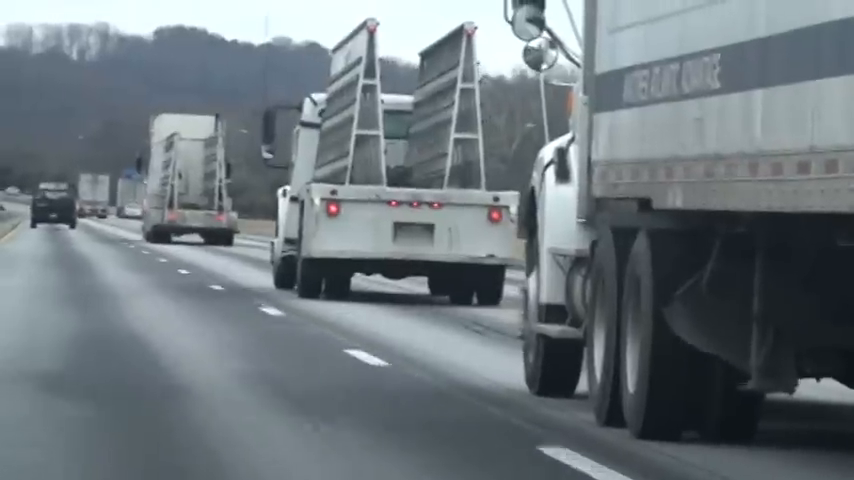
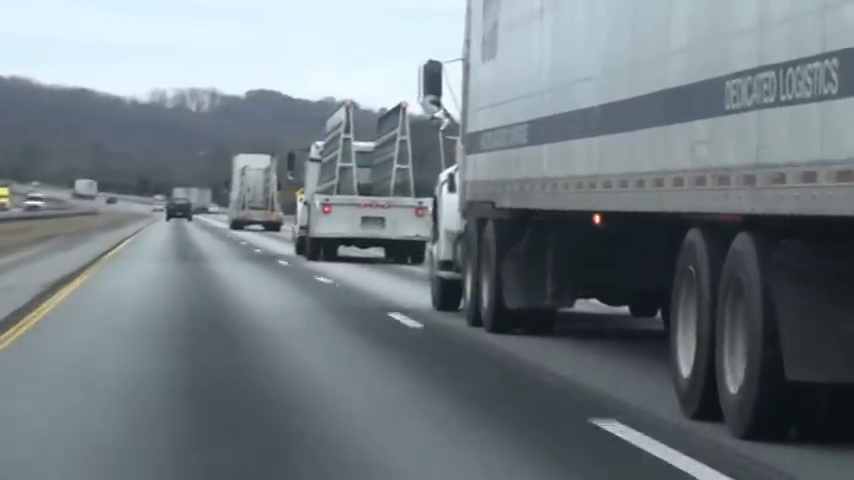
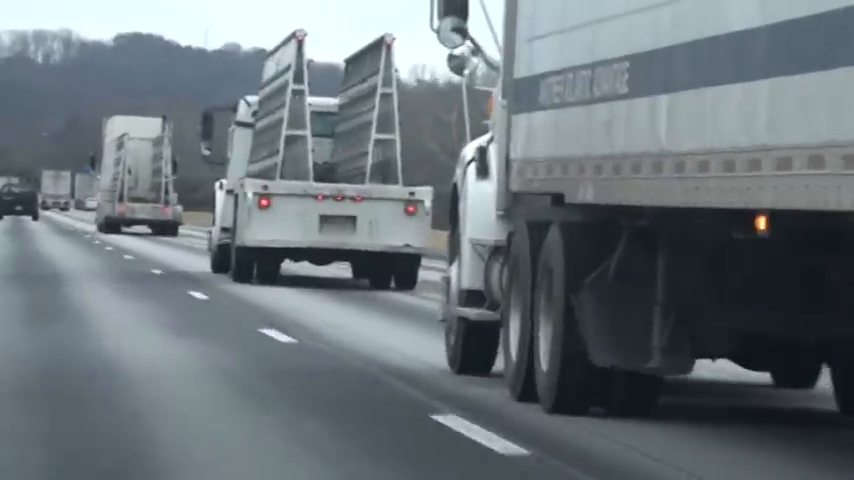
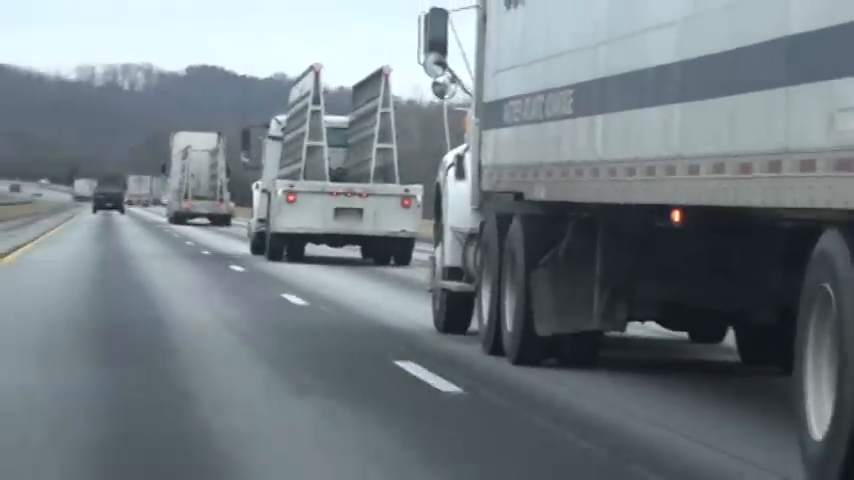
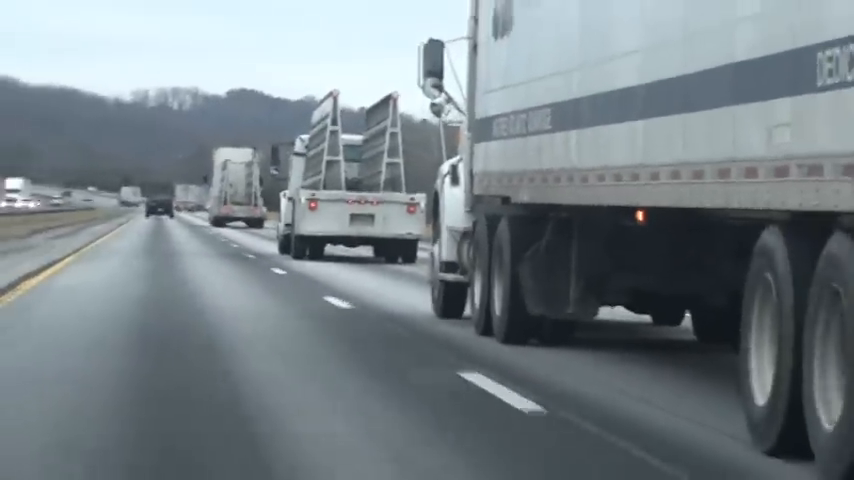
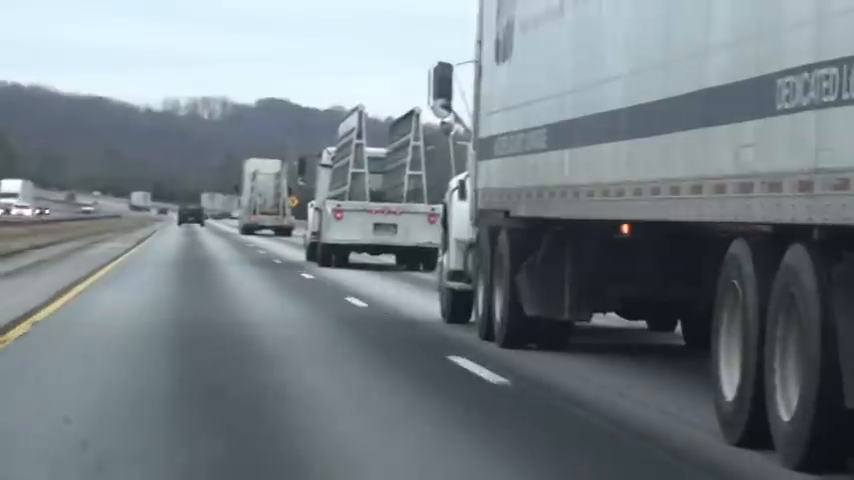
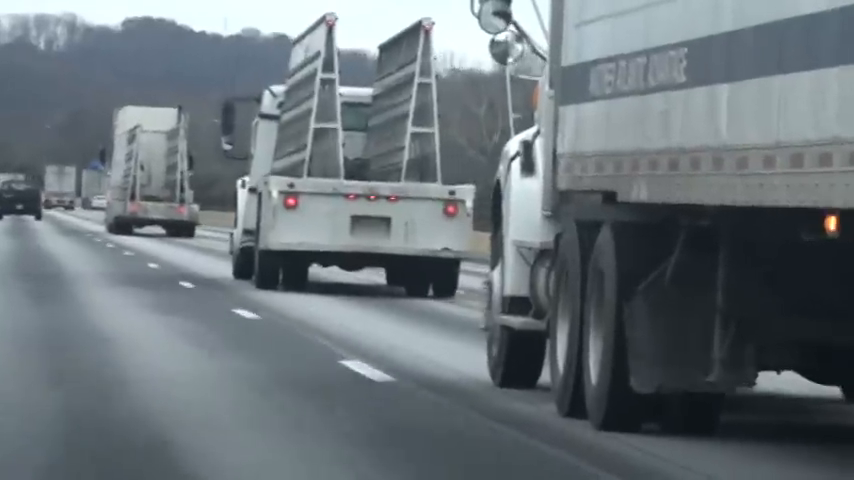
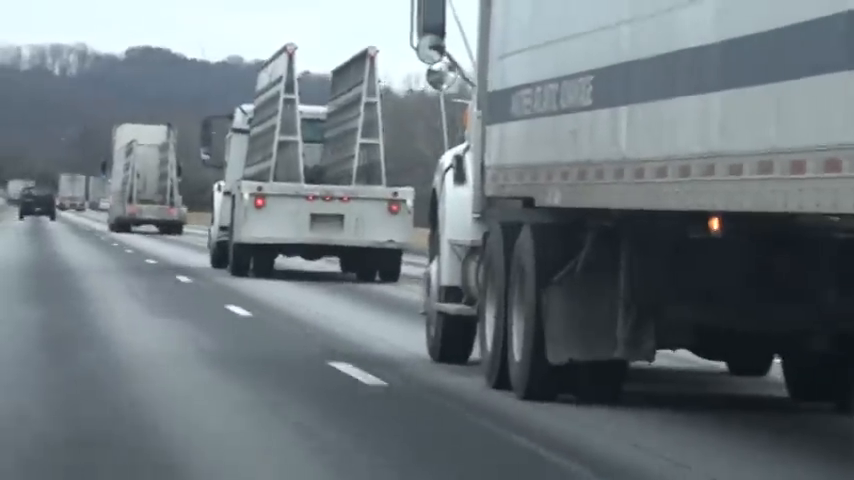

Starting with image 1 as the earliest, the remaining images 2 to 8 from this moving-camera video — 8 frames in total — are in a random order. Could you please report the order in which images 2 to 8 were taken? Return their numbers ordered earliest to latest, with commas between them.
7, 3, 8, 4, 5, 6, 2
